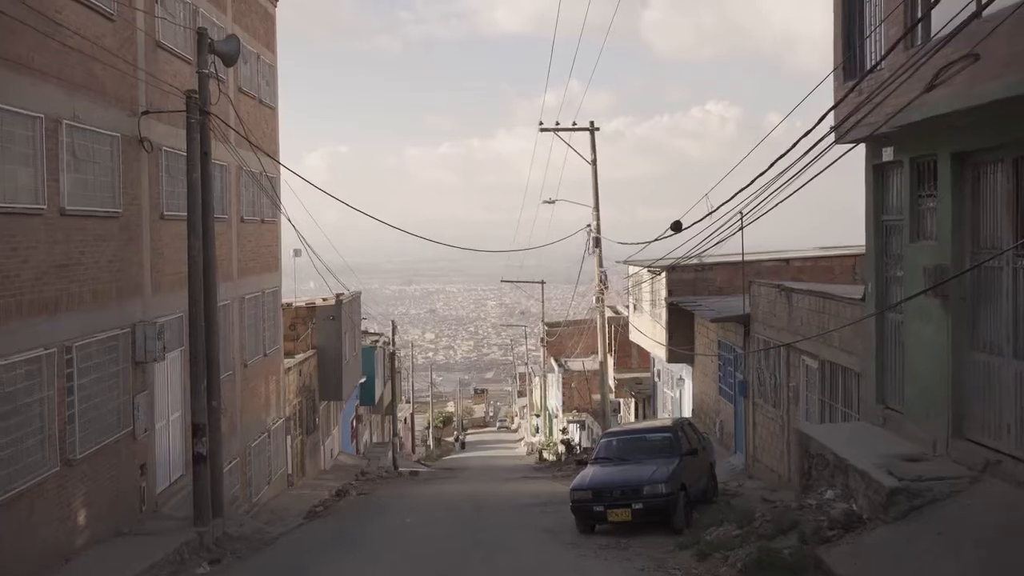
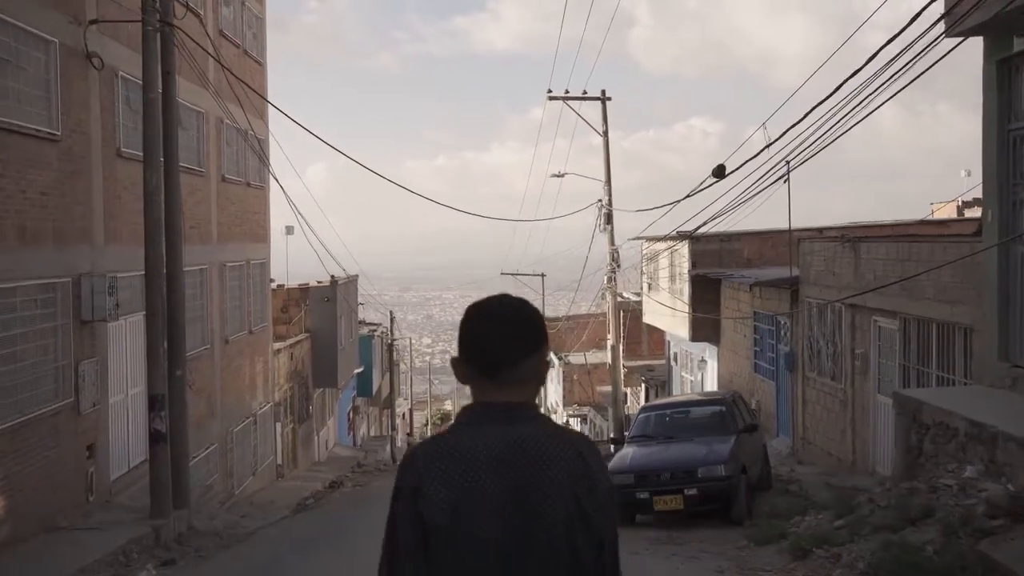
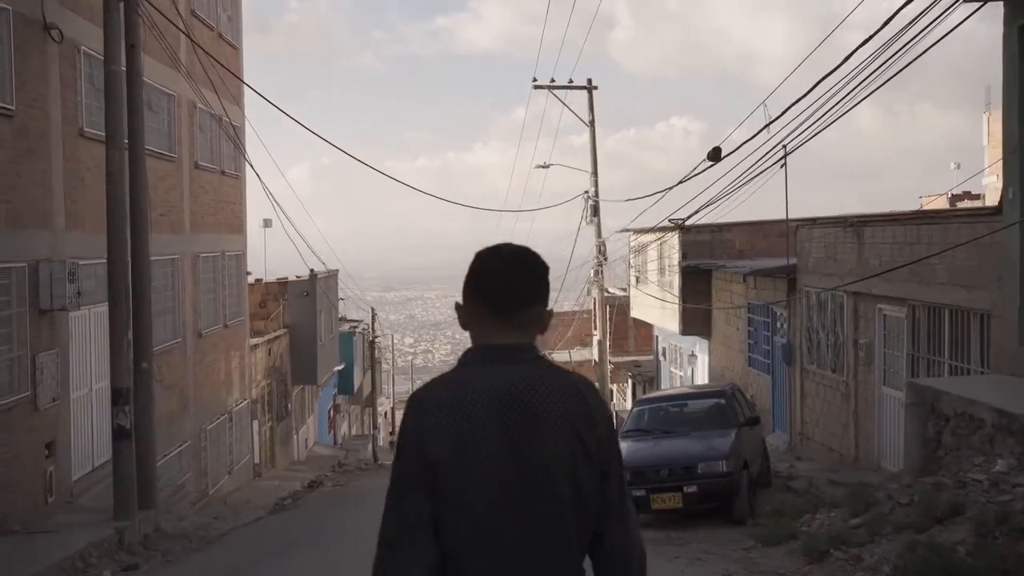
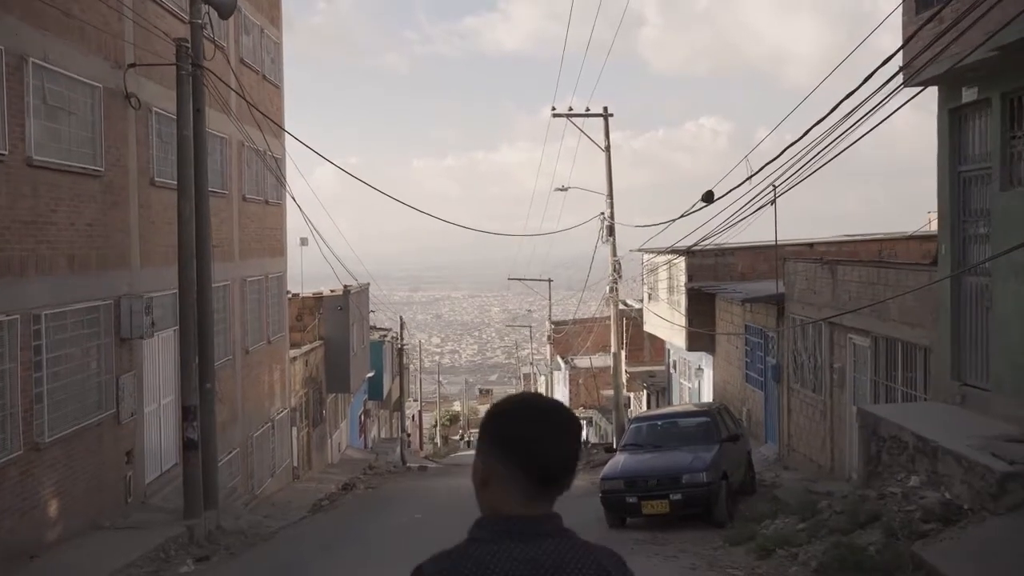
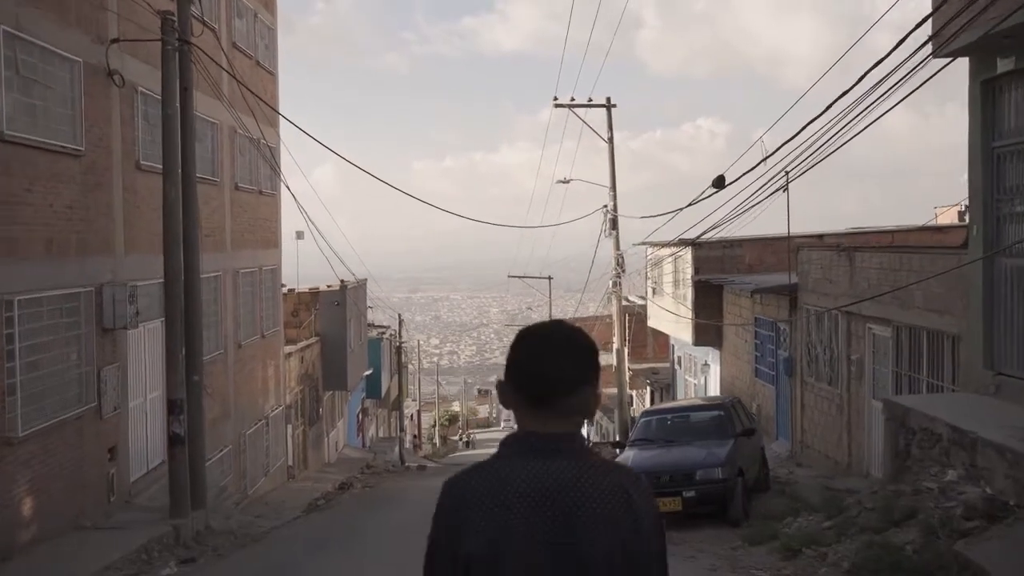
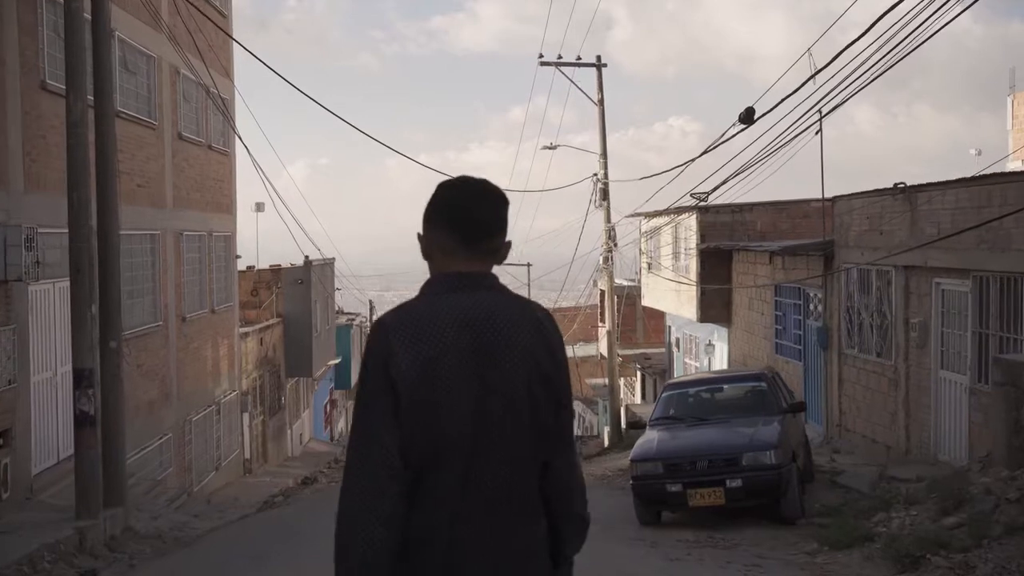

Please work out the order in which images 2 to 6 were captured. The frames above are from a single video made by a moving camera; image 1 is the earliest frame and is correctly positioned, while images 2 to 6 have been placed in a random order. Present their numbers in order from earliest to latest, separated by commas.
4, 5, 2, 3, 6
